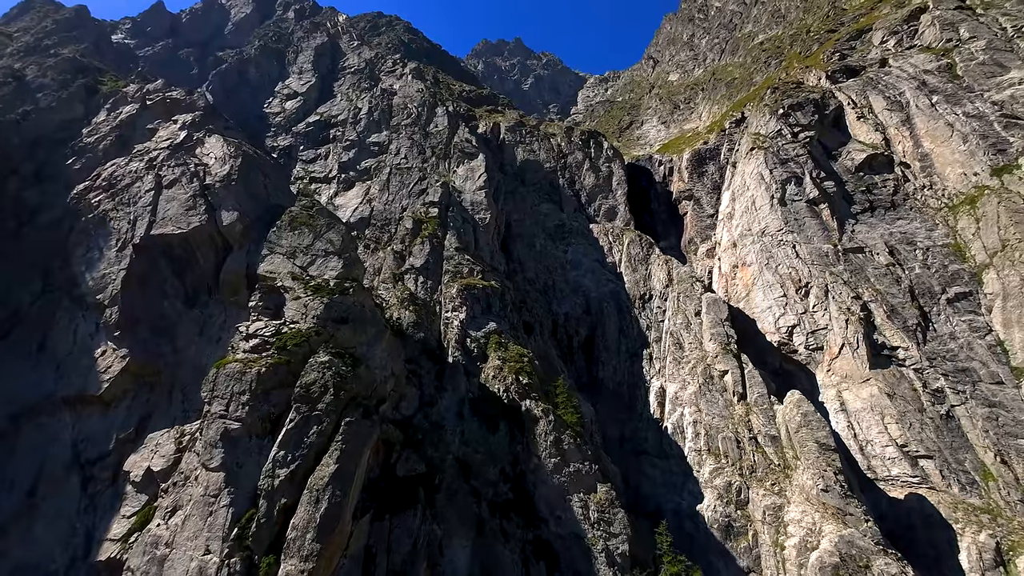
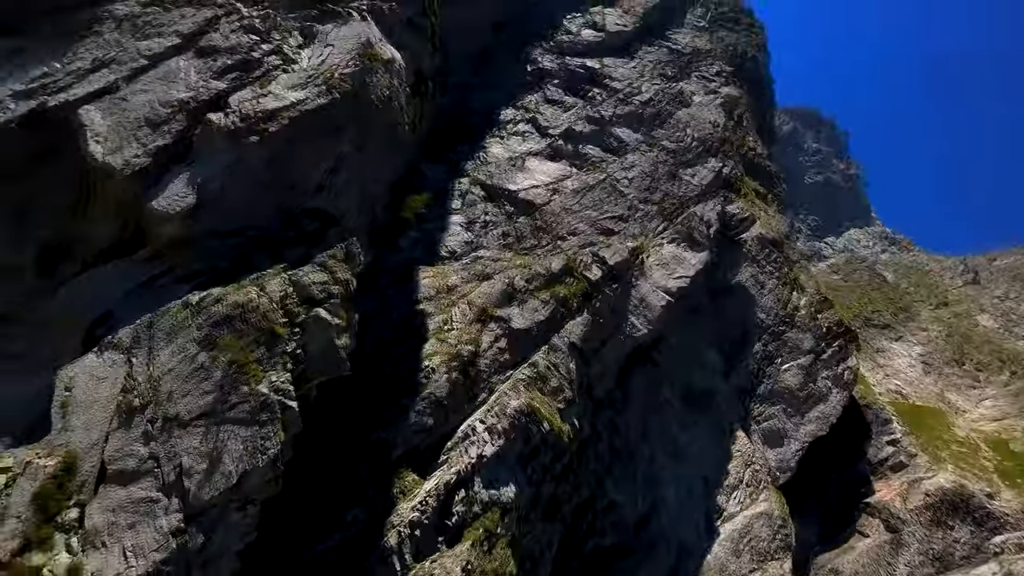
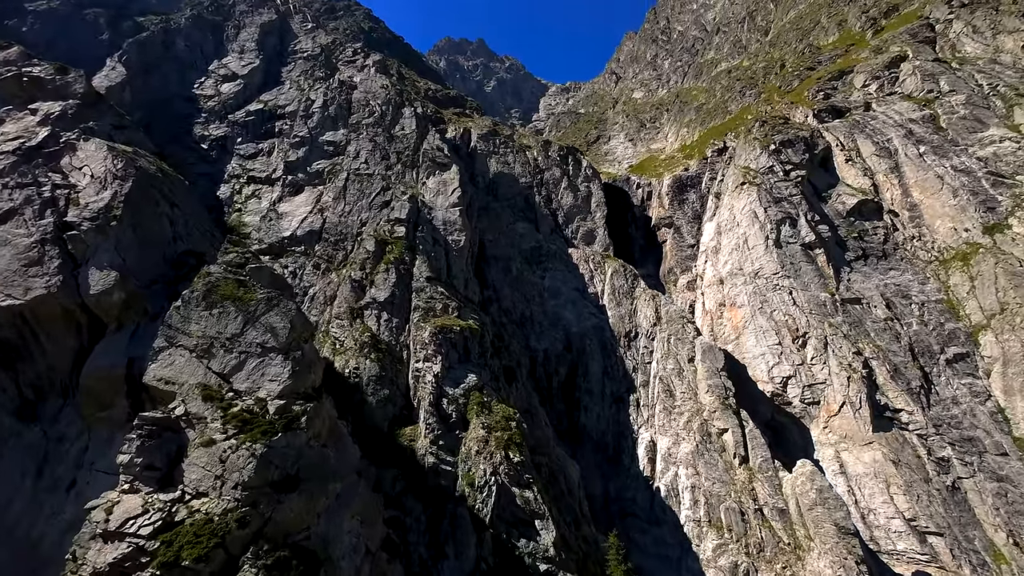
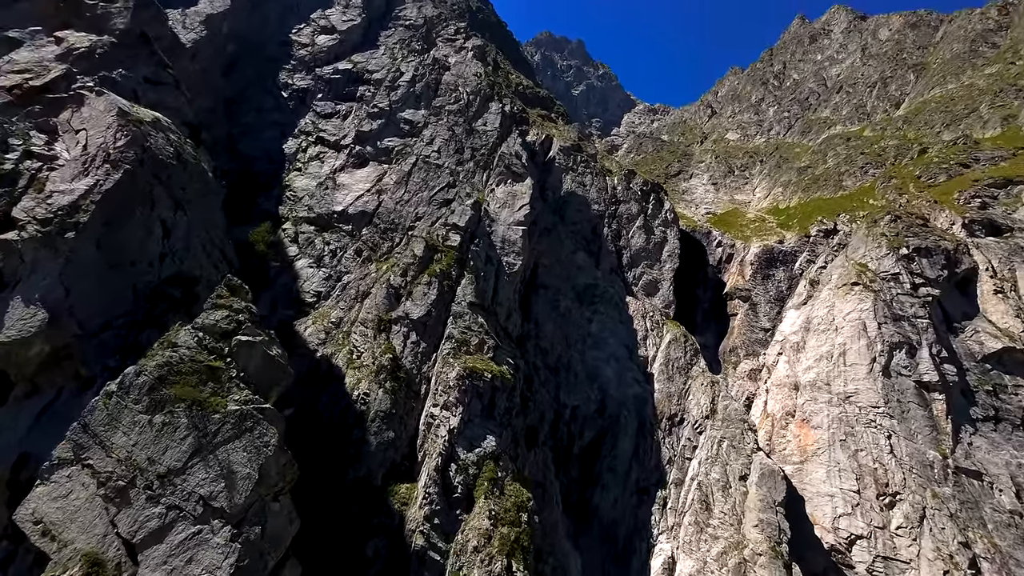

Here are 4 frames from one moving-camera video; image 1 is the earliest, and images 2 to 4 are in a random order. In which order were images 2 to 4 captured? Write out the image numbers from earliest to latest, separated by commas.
3, 4, 2
